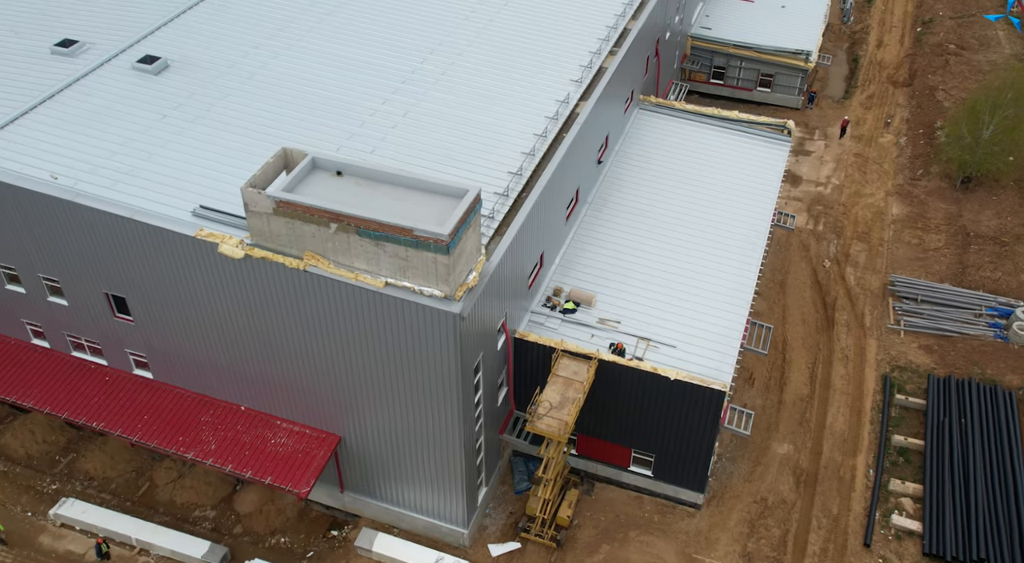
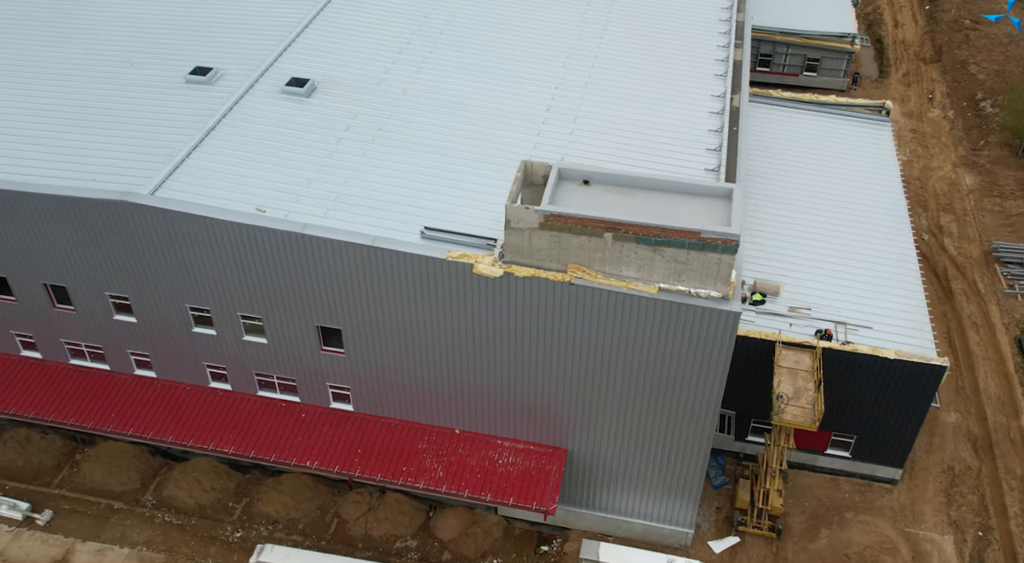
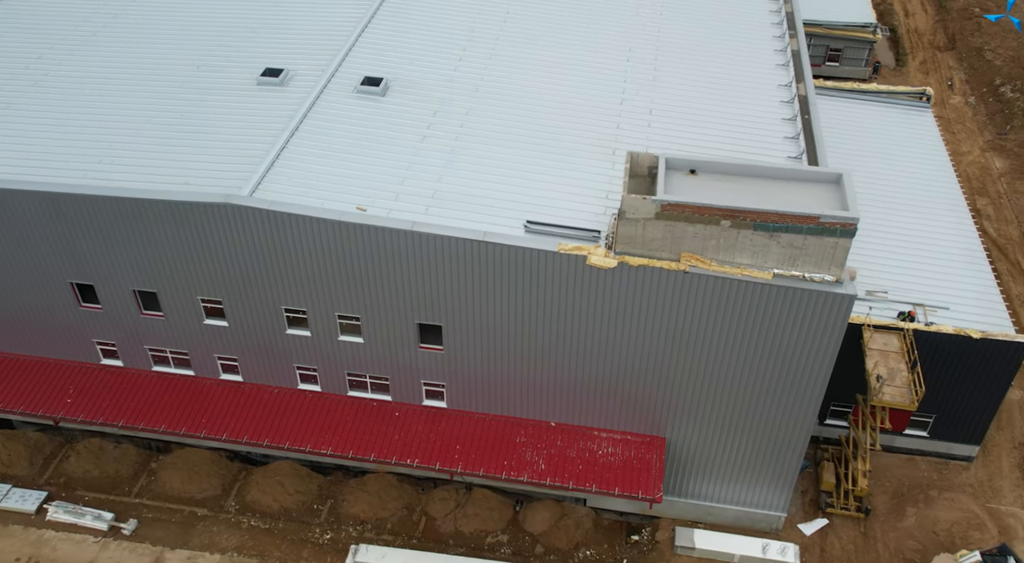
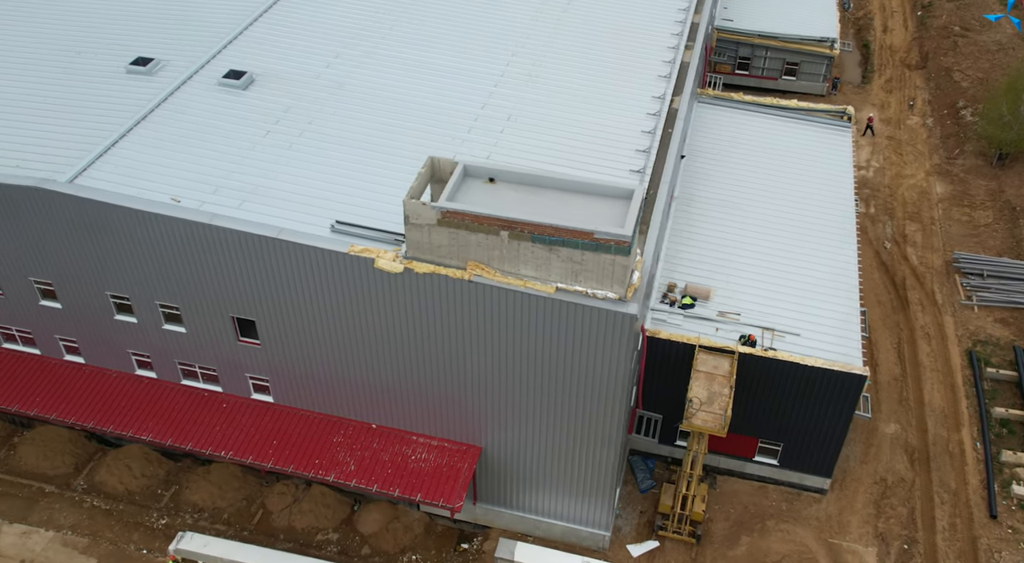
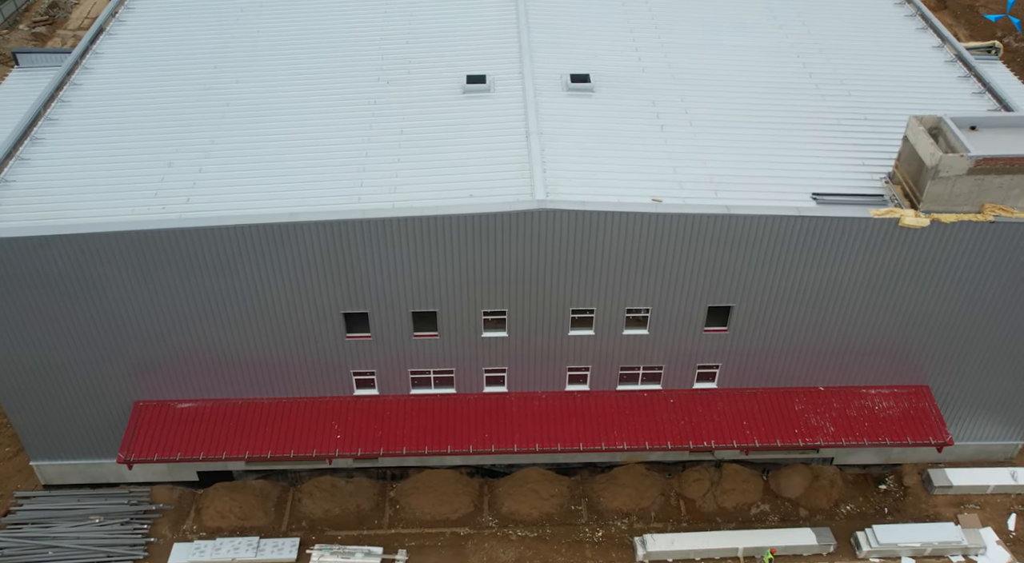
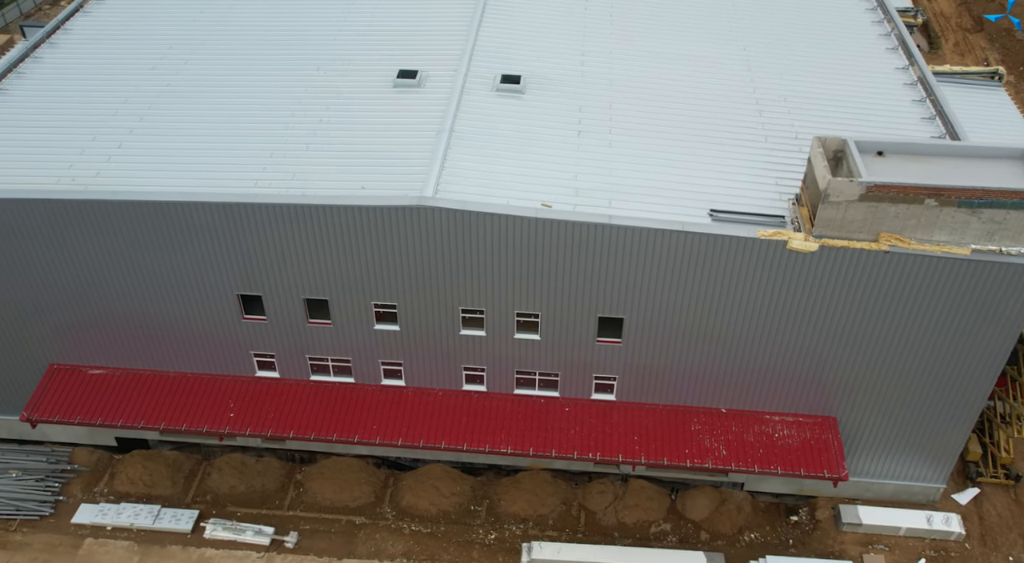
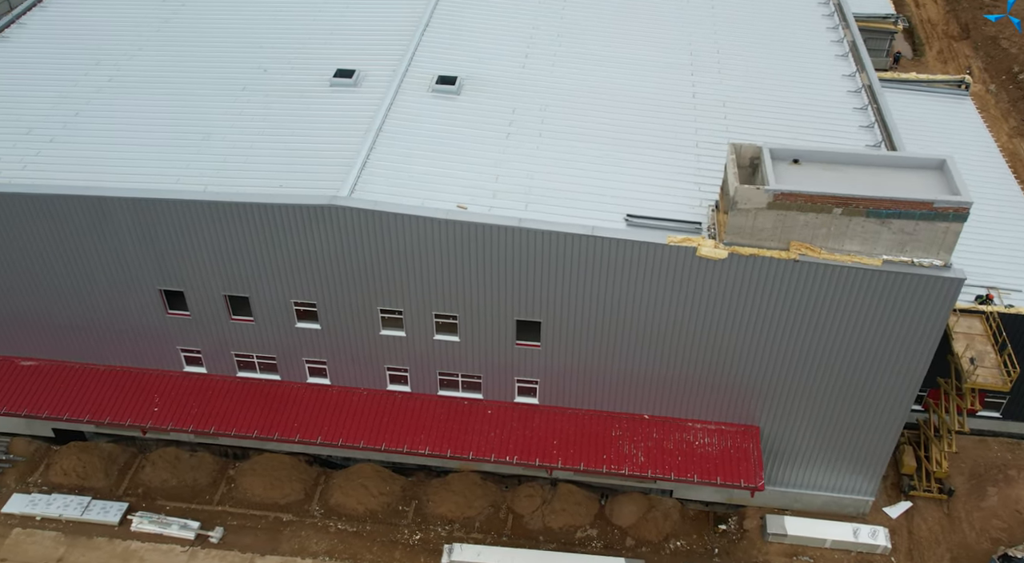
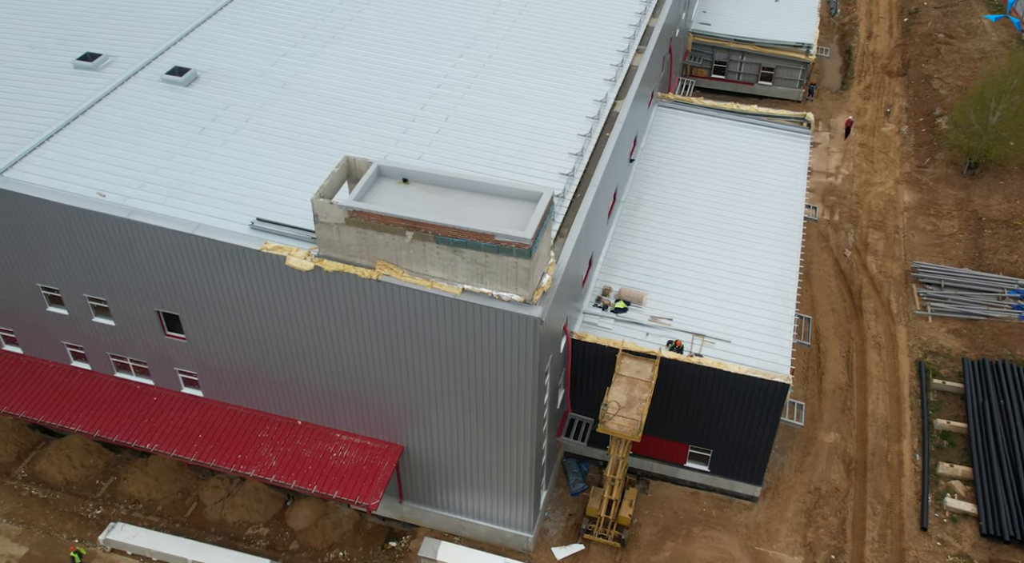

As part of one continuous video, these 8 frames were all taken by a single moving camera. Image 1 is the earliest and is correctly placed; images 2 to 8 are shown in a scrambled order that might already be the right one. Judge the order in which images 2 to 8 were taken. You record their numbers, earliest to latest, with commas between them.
8, 4, 2, 3, 7, 6, 5
